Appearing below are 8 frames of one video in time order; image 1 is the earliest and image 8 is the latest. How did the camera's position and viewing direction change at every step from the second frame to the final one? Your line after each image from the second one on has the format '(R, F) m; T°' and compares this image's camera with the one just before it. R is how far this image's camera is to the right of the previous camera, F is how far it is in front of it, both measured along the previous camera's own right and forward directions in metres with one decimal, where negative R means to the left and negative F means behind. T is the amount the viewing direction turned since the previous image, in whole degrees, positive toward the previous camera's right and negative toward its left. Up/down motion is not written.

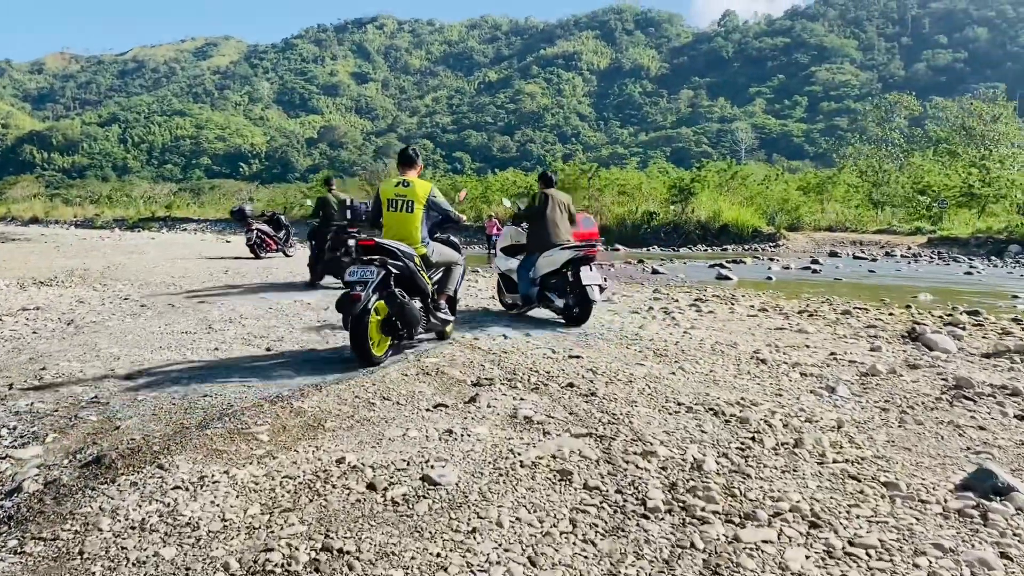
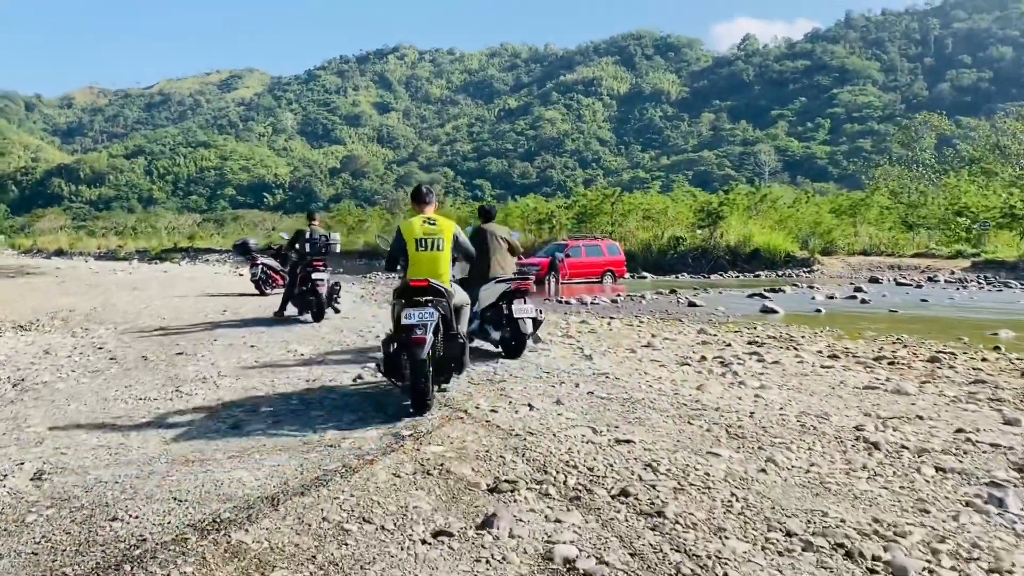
(0.0, +1.7) m; -2°
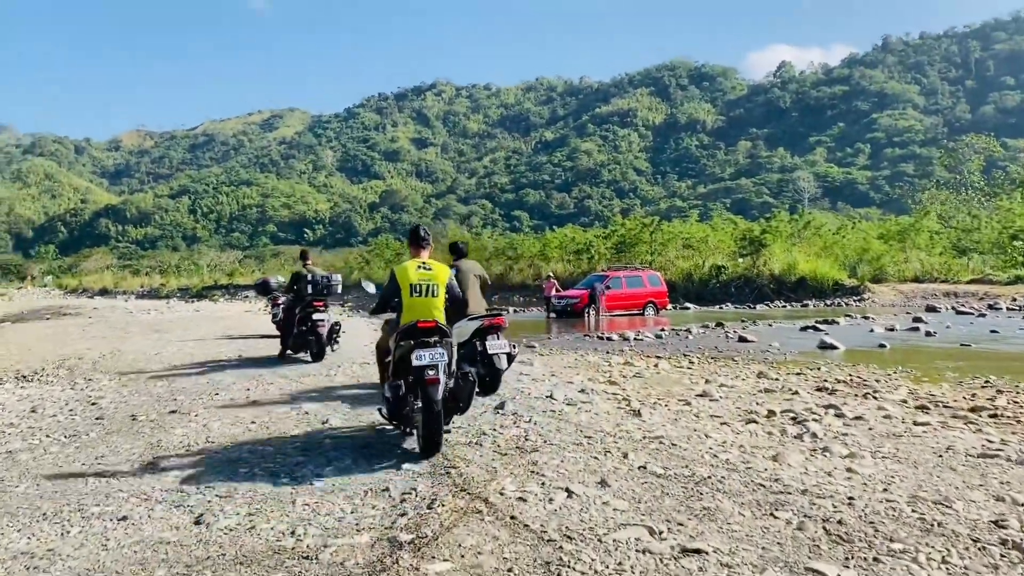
(+0.1, +1.3) m; -3°
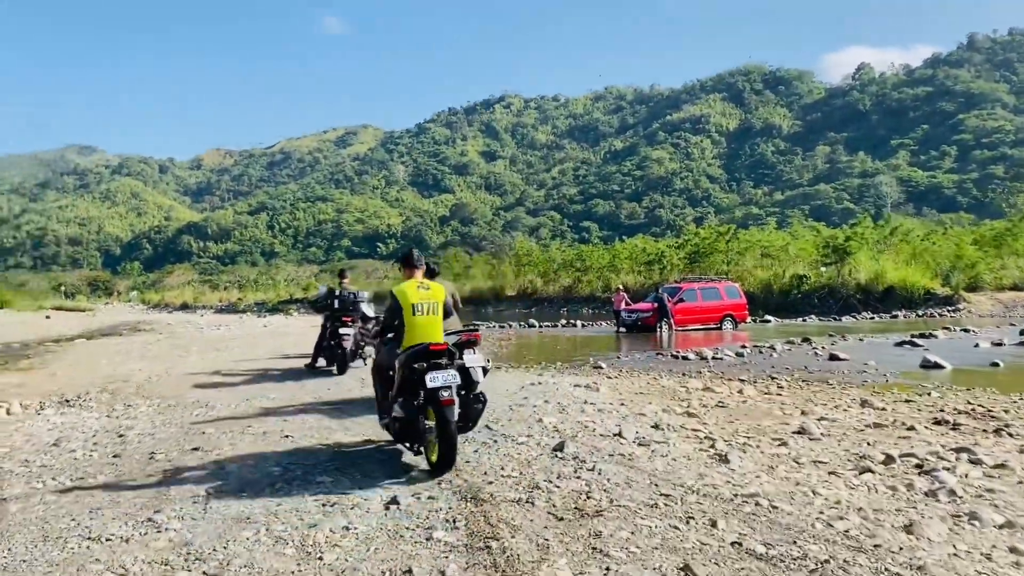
(+0.1, +1.2) m; -5°
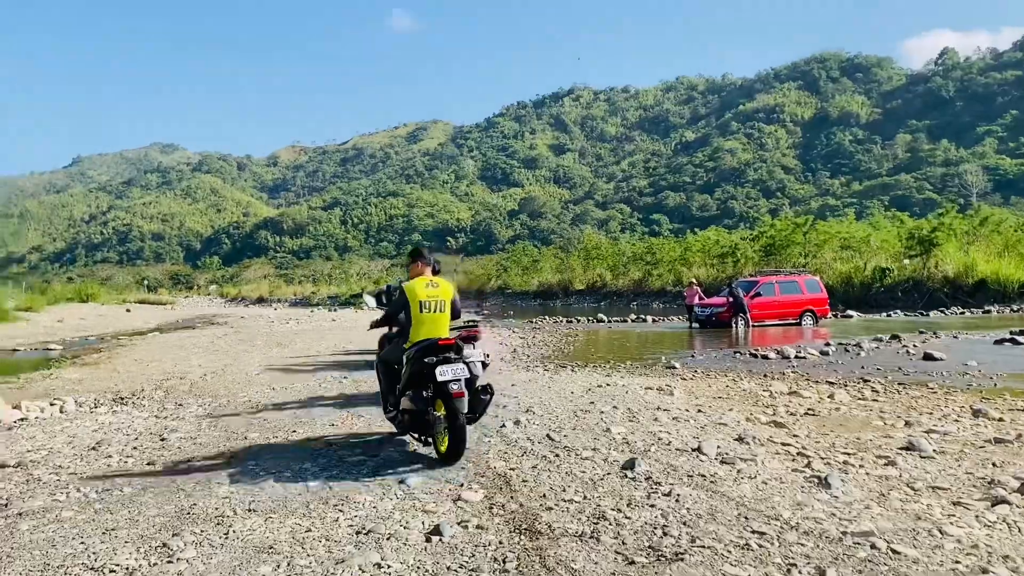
(0.0, +0.9) m; -5°
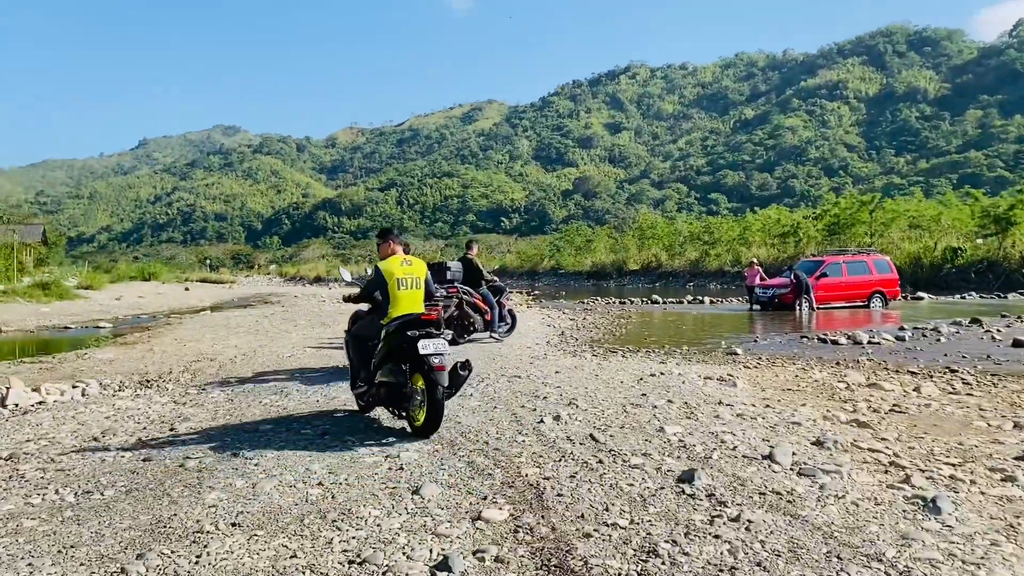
(+0.1, +1.0) m; -4°
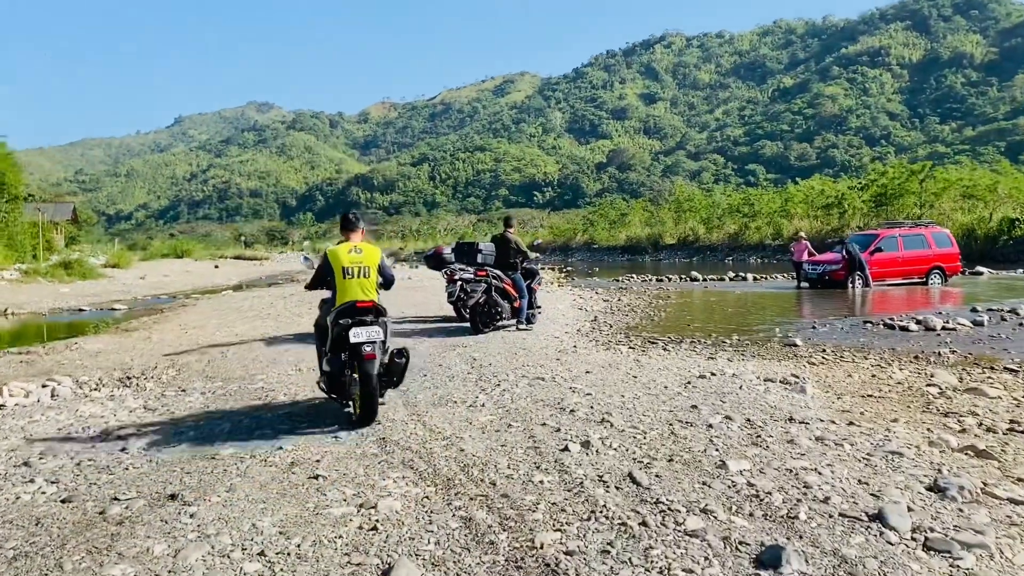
(+0.1, +1.6) m; -2°
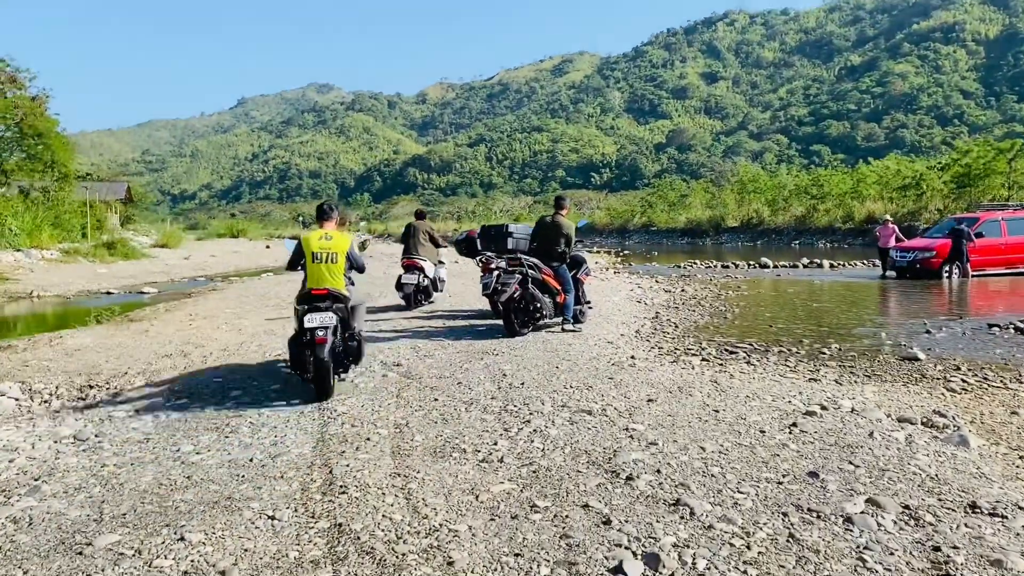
(+0.1, +2.3) m; -4°
